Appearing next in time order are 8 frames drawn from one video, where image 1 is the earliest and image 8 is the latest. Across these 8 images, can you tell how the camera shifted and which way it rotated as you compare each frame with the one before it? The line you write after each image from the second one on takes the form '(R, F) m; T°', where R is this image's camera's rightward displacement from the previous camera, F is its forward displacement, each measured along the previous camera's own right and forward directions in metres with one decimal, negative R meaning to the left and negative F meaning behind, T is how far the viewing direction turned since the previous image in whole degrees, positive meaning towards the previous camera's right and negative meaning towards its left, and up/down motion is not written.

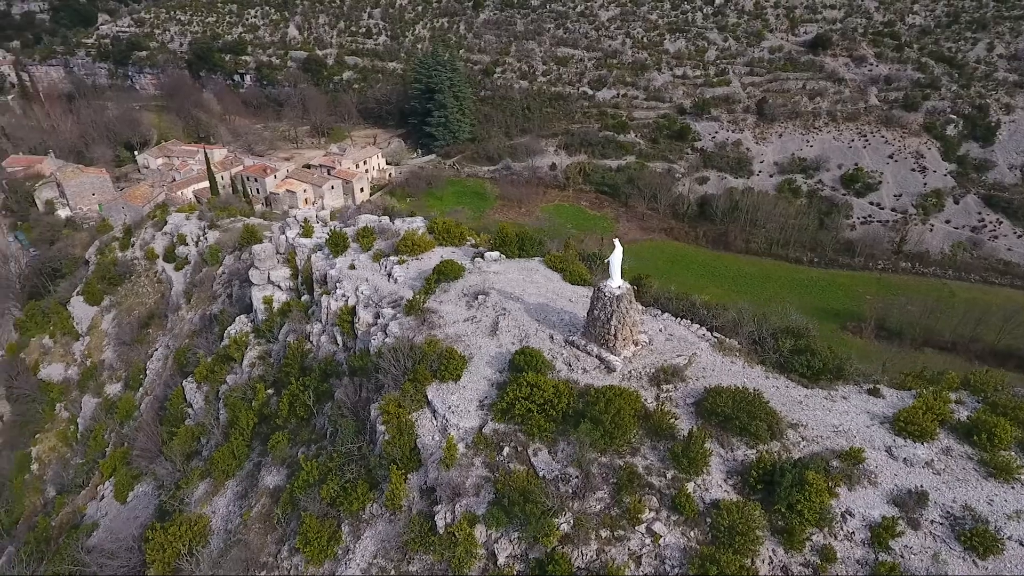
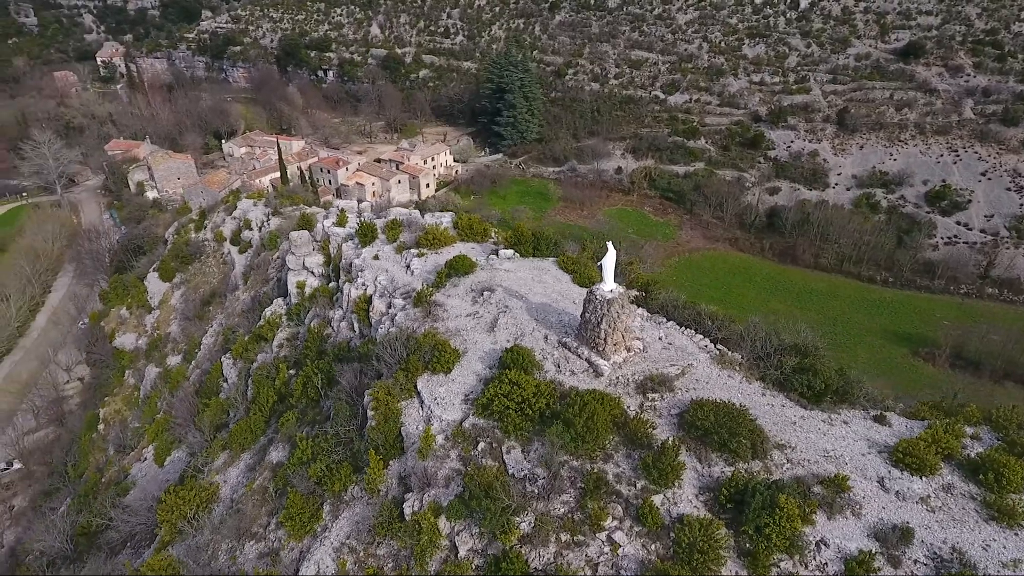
(+1.9, +0.1) m; -6°
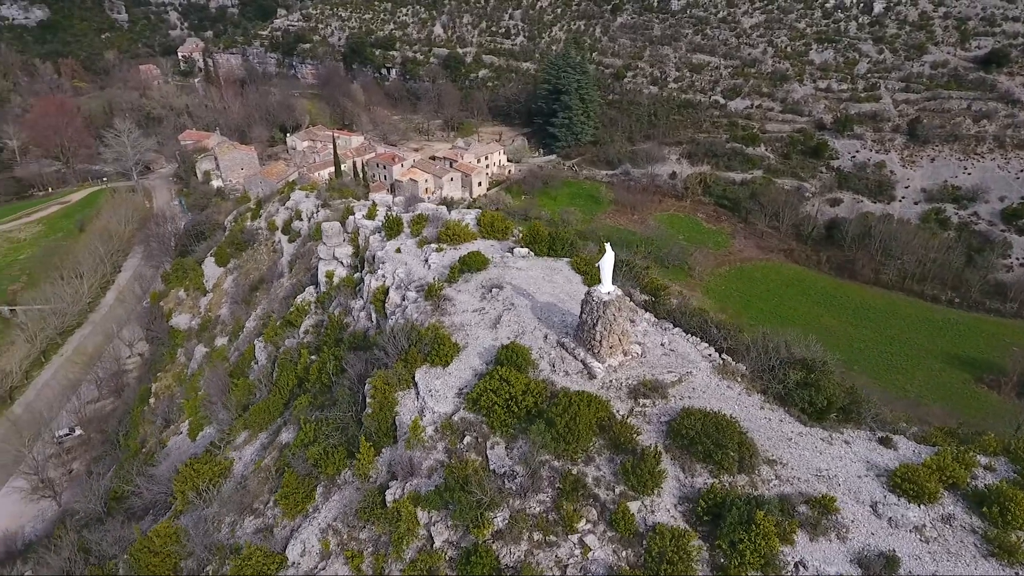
(+1.4, 0.0) m; -5°
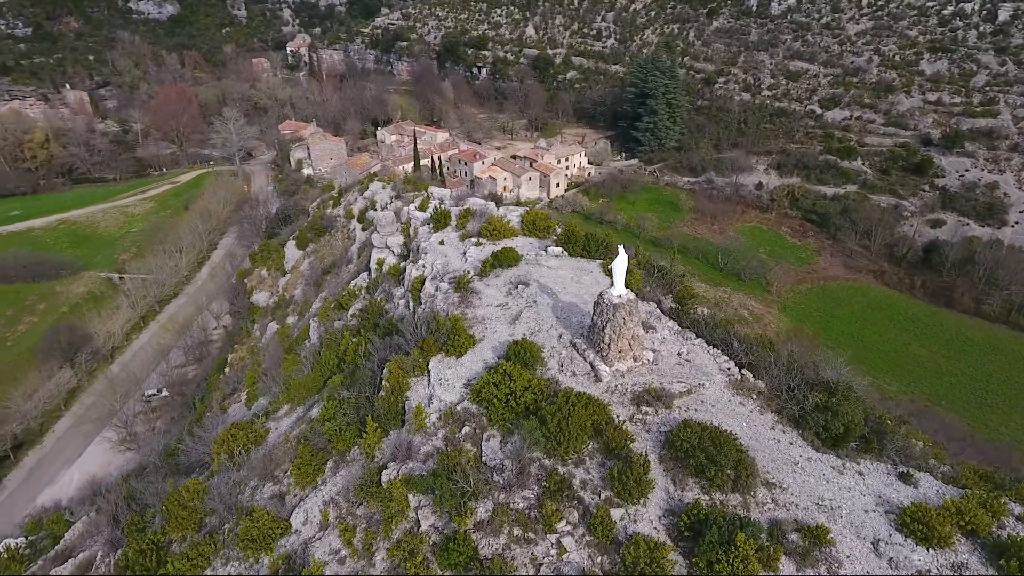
(+1.6, 0.0) m; -7°
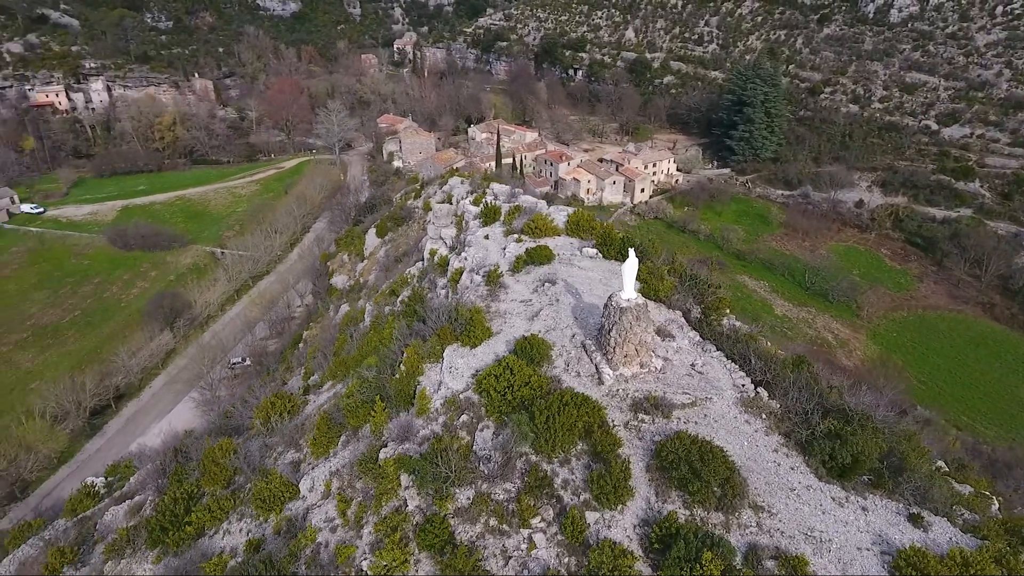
(+1.8, 0.0) m; -8°
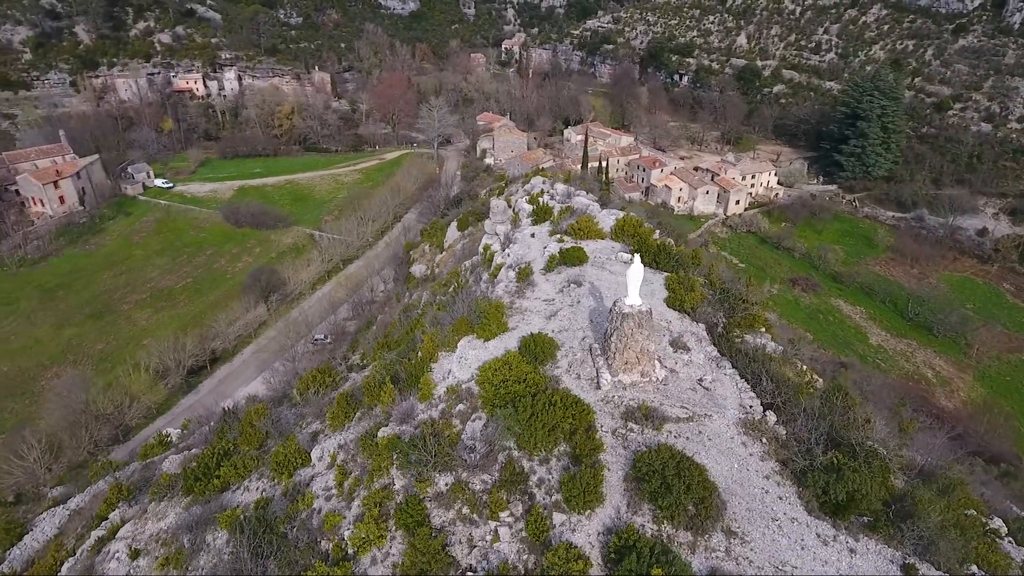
(+2.0, 0.0) m; -9°
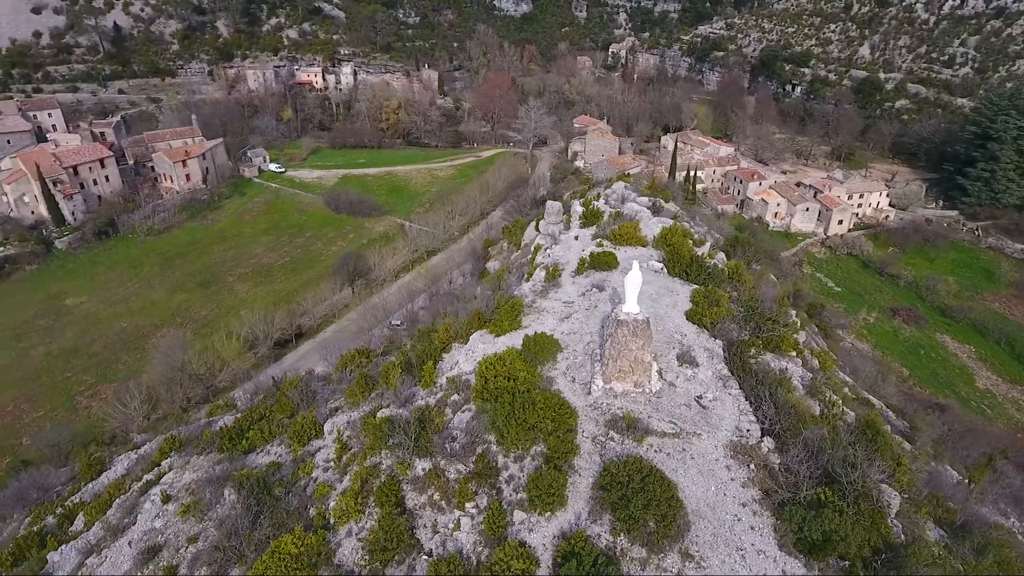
(+2.1, +0.1) m; -9°
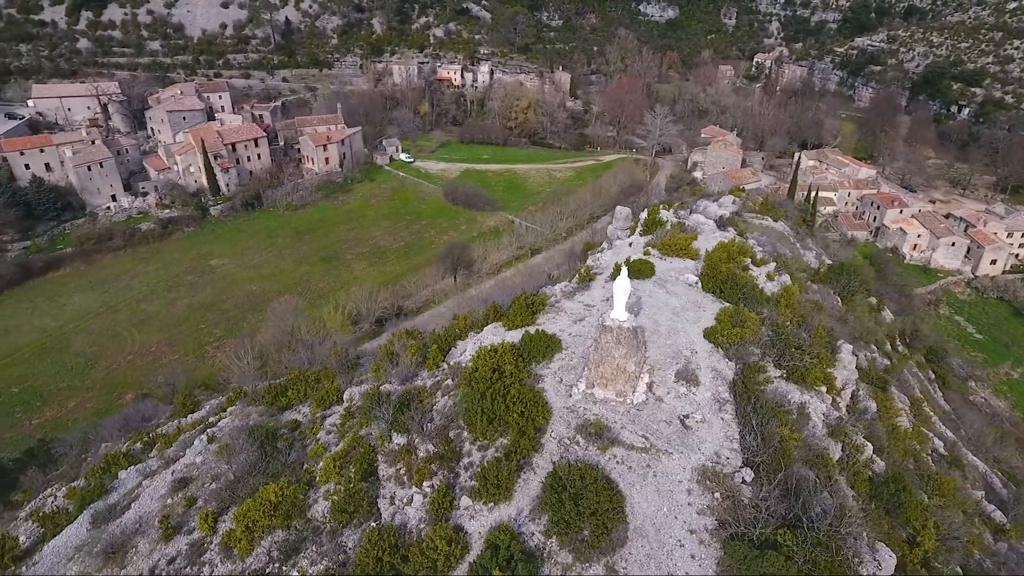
(+2.8, +0.2) m; -11°
